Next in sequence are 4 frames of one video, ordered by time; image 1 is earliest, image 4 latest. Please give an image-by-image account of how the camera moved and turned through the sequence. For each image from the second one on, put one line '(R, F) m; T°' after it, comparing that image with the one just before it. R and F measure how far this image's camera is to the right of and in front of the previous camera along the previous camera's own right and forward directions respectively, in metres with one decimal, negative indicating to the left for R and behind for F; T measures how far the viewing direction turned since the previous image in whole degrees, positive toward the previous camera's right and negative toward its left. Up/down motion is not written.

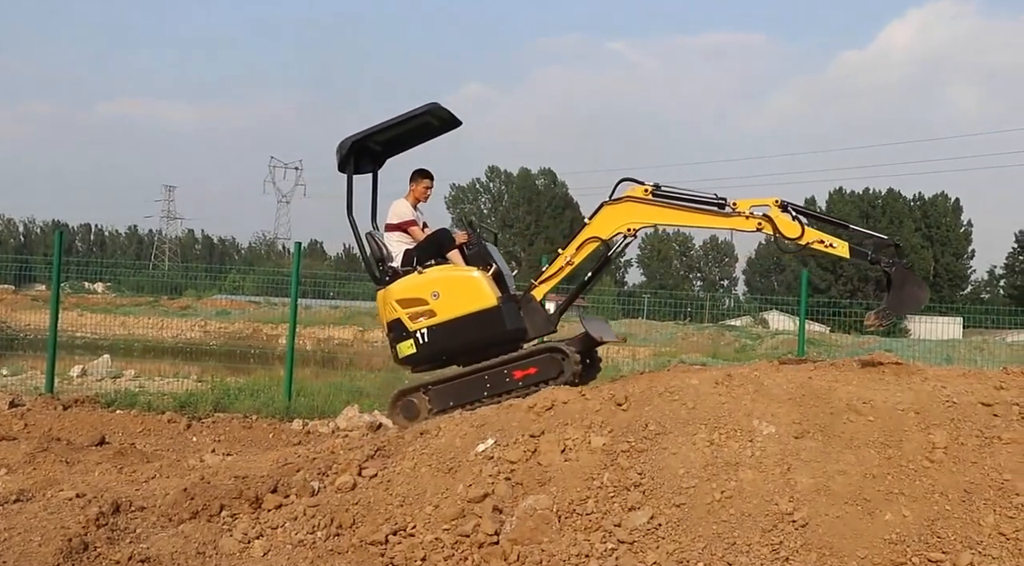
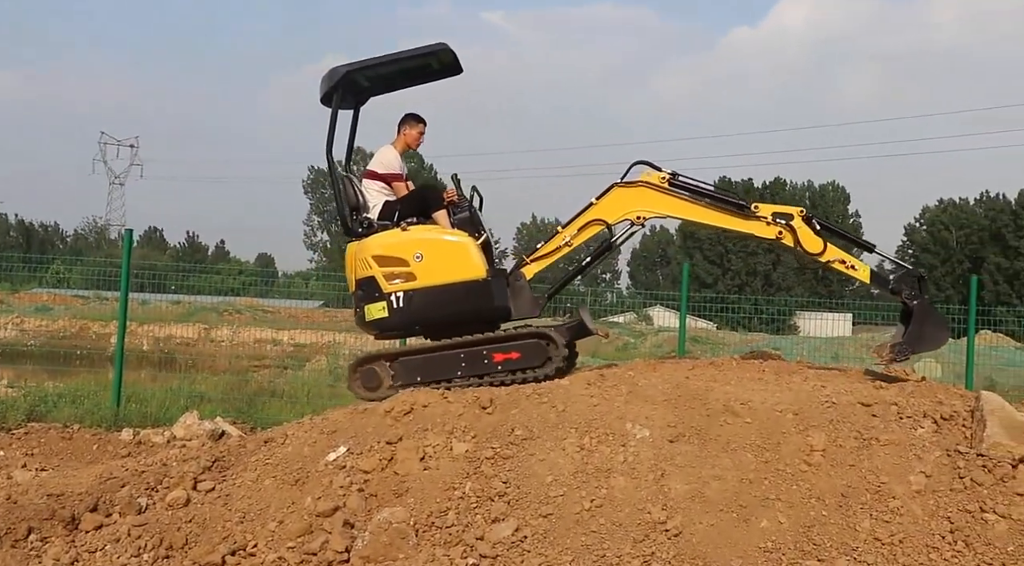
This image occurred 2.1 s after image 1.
(+0.2, +0.5) m; +6°
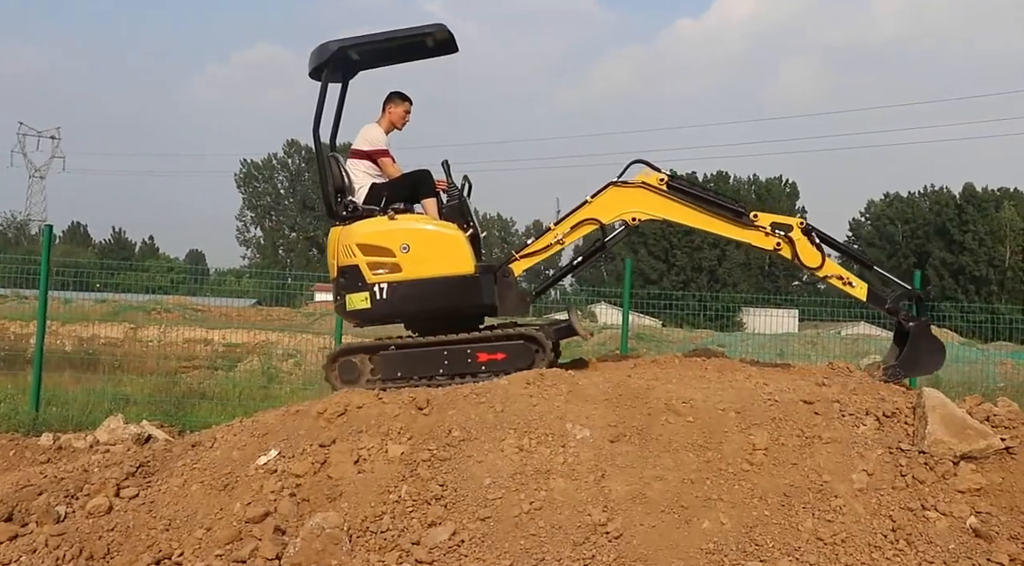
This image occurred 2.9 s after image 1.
(+0.1, +0.2) m; +3°
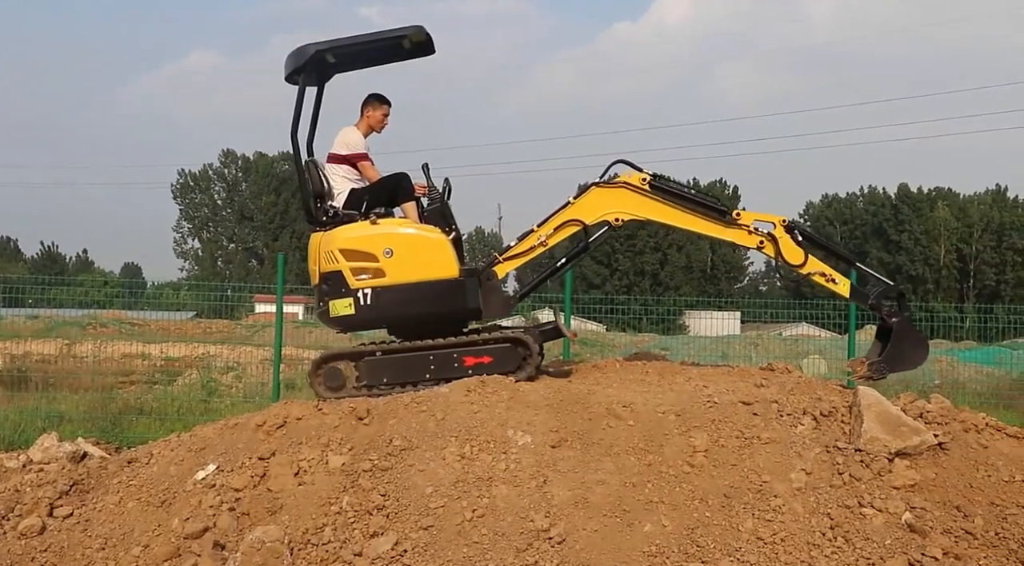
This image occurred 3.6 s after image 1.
(+0.1, 0.0) m; +3°
